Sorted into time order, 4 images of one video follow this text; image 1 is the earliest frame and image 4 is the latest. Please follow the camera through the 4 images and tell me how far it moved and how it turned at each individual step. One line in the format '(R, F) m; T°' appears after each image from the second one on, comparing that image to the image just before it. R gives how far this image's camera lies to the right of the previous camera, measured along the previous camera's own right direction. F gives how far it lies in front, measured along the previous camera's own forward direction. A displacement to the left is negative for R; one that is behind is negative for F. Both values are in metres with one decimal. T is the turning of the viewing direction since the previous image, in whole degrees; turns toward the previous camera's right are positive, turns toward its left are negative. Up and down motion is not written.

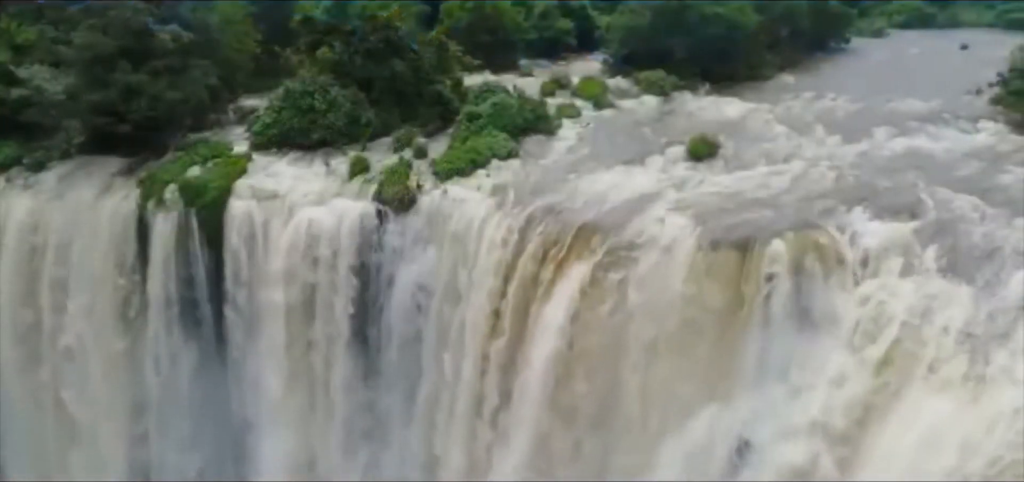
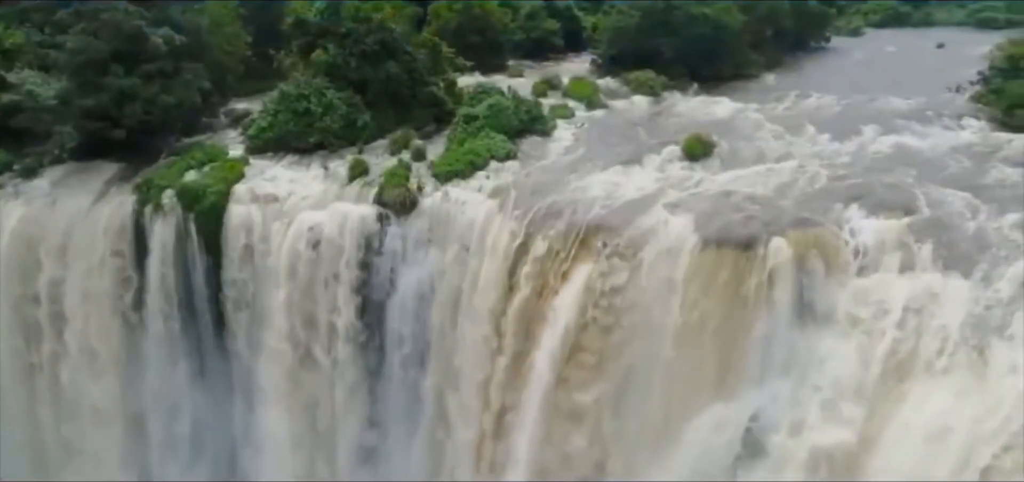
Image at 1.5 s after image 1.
(-0.6, -0.1) m; +3°
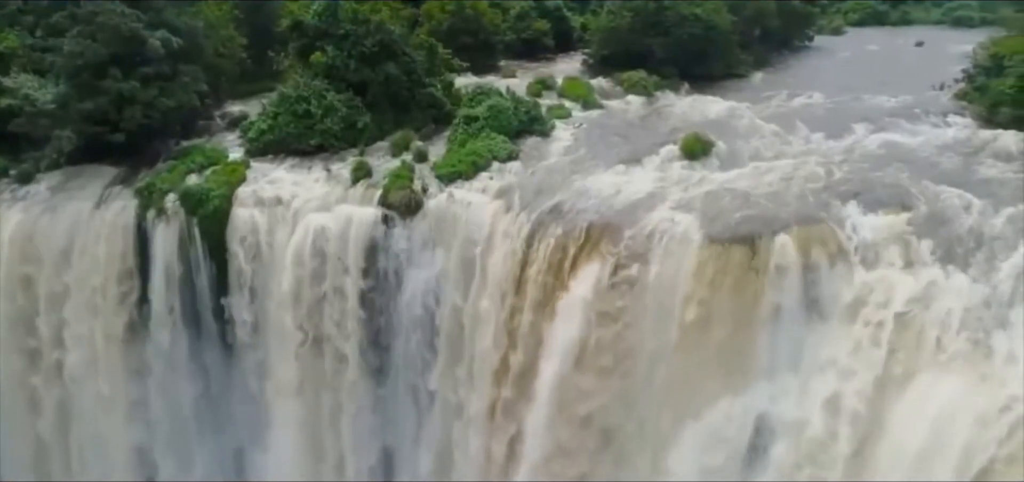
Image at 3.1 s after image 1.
(-0.6, -0.1) m; +3°
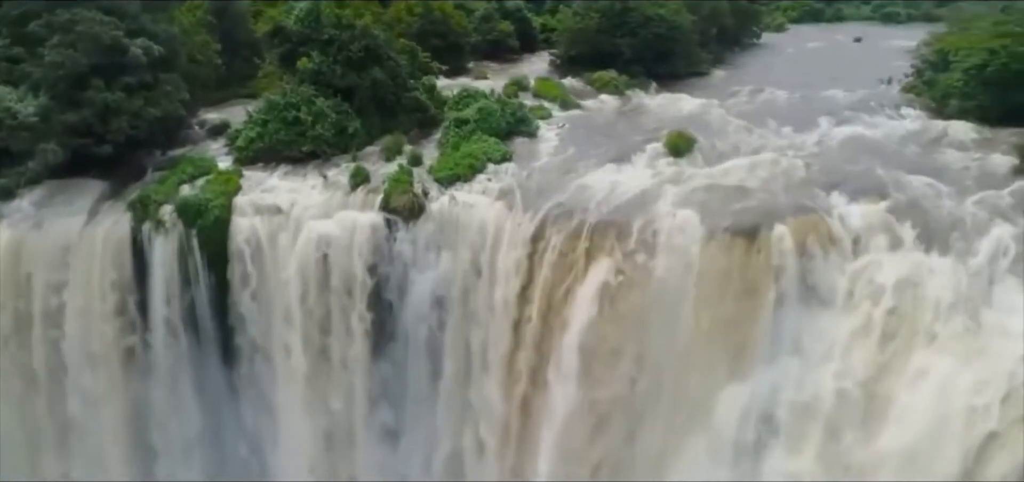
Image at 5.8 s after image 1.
(-1.7, -0.1) m; +7°
